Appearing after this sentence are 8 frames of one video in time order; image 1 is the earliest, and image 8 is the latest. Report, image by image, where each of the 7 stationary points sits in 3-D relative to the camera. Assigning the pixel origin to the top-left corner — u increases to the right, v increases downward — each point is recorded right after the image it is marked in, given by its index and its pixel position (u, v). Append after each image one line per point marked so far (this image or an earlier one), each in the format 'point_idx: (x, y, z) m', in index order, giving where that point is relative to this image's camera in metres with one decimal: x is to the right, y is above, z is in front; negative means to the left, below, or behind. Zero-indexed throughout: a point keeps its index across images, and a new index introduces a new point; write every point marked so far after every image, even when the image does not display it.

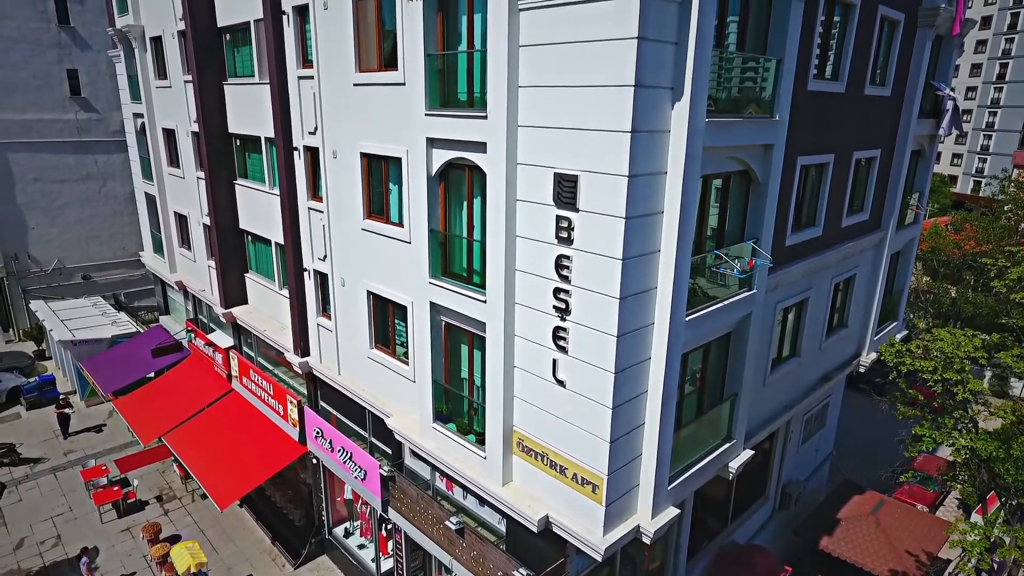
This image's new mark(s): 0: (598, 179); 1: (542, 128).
0: (+1.2, +1.4, +8.0) m
1: (+0.4, +2.3, +8.6) m
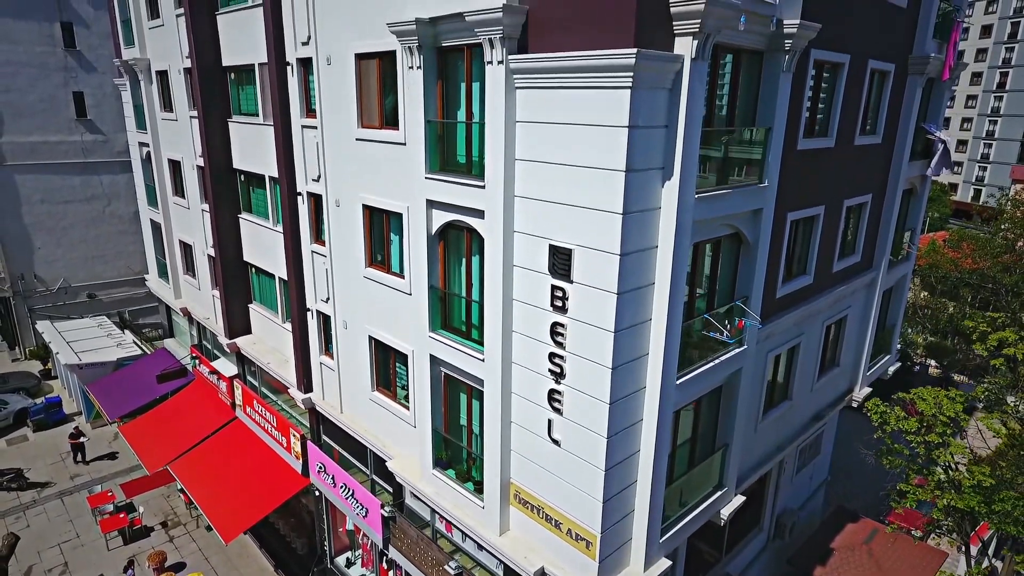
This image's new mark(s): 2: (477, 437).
0: (+1.1, +0.4, +8.4) m
1: (+0.4, +1.3, +8.9) m
2: (-0.7, -2.8, +11.3) m
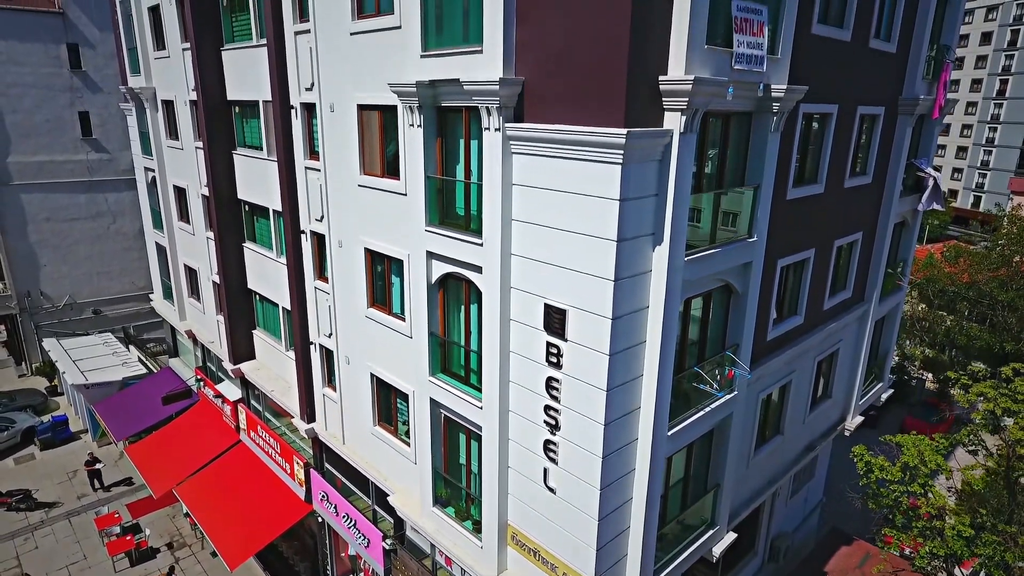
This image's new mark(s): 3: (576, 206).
0: (+1.1, -0.4, +8.7) m
1: (+0.3, +0.4, +9.2) m
2: (-0.7, -3.7, +11.6) m
3: (+0.9, +1.1, +8.4) m
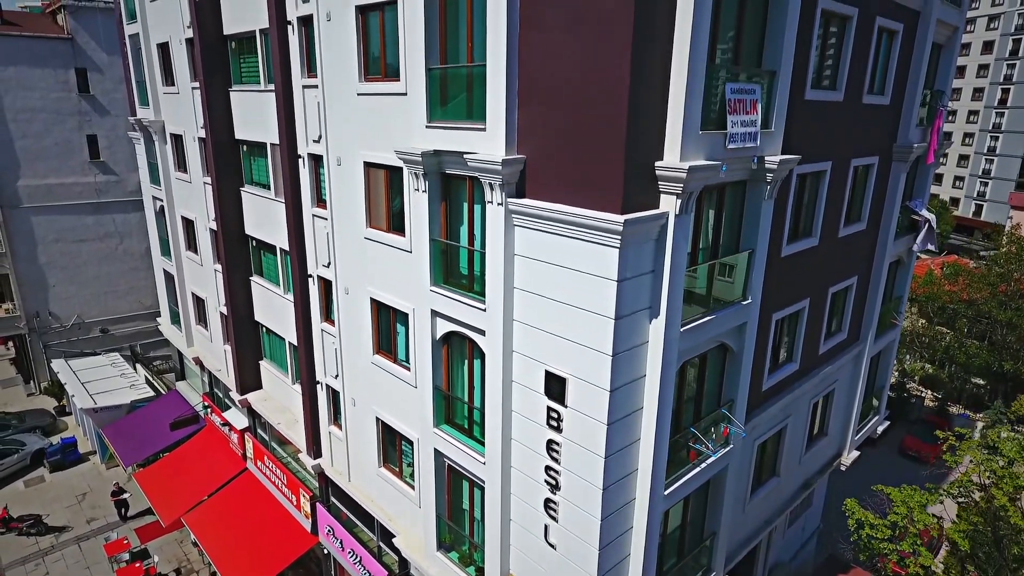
0: (+1.1, -1.5, +9.0) m
1: (+0.4, -0.7, +9.6) m
2: (-0.7, -4.7, +12.0) m
3: (+0.9, +0.1, +8.7) m
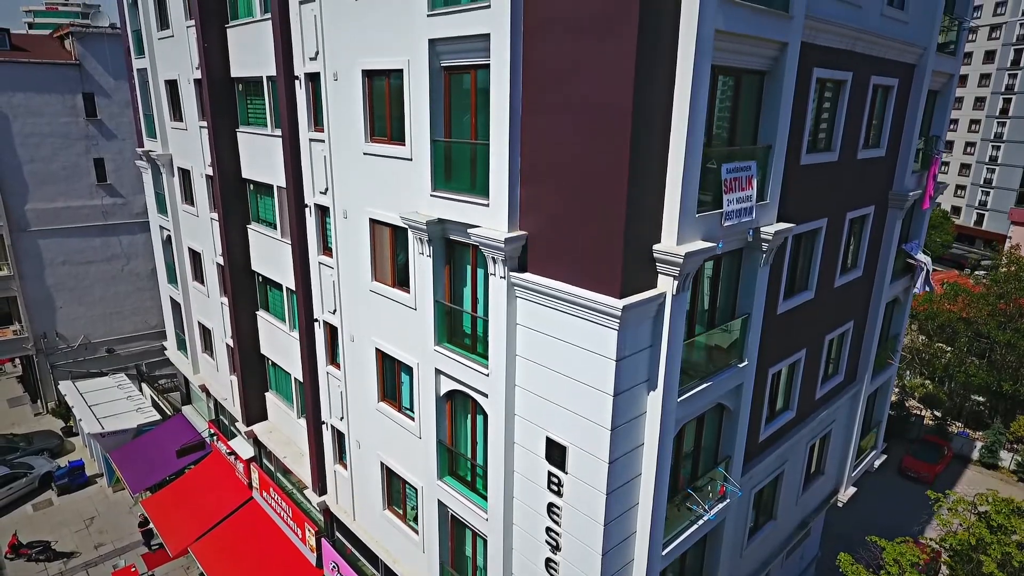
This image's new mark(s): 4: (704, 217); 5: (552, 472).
0: (+1.1, -2.6, +9.3) m
1: (+0.4, -1.8, +9.9) m
2: (-0.6, -5.8, +12.3) m
3: (+0.9, -1.0, +9.0) m
4: (+2.8, +1.0, +8.9) m
5: (+0.7, -3.0, +9.9) m
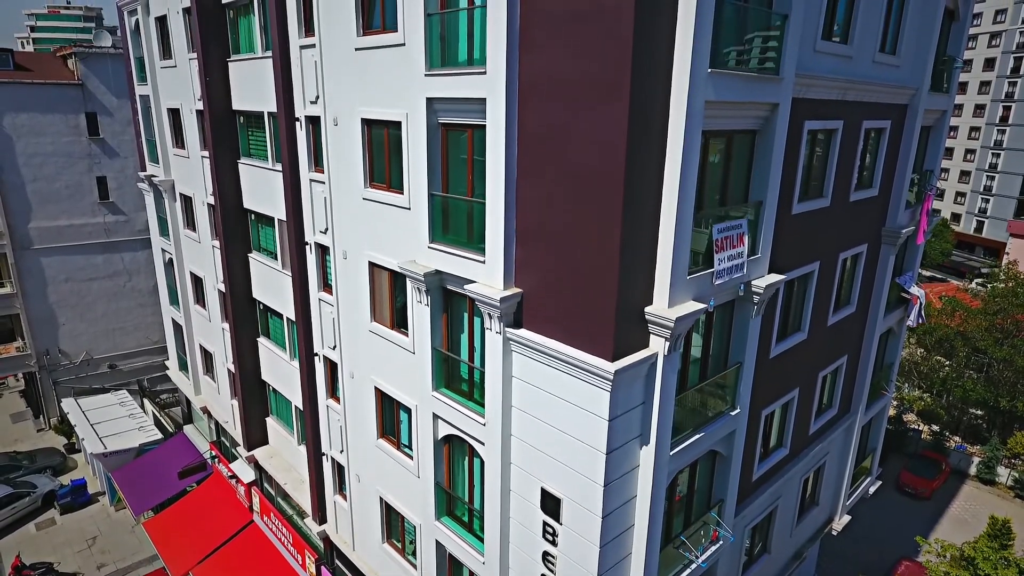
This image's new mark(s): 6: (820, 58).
0: (+1.0, -3.5, +9.5) m
1: (+0.3, -2.7, +10.1) m
2: (-0.7, -6.7, +12.5) m
3: (+0.9, -1.9, +9.2) m
4: (+2.8, +0.2, +9.0) m
5: (+0.6, -3.9, +10.1) m
6: (+5.5, +4.1, +10.6) m
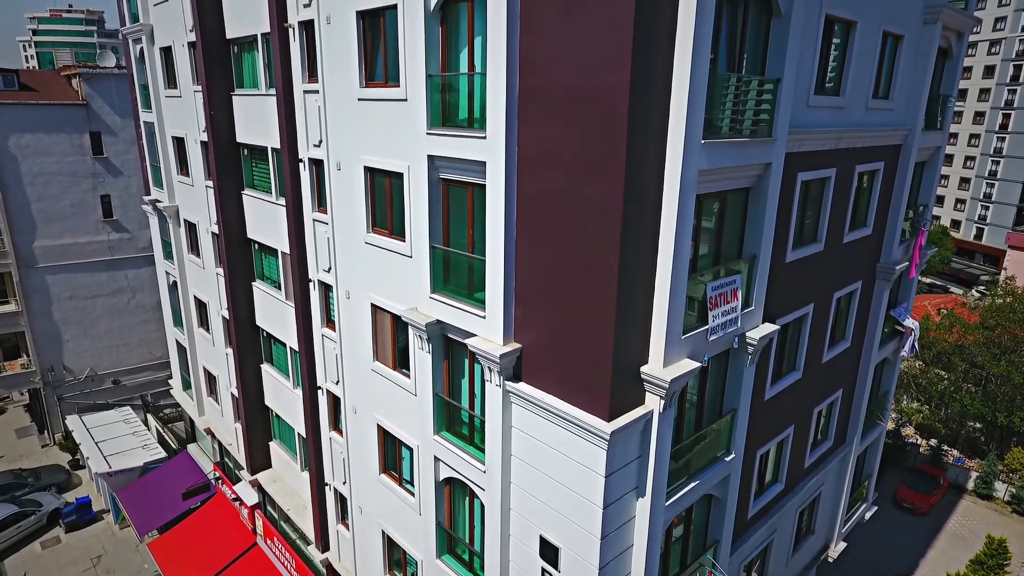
0: (+1.0, -4.4, +9.7) m
1: (+0.3, -3.6, +10.3) m
2: (-0.7, -7.6, +12.7) m
3: (+0.9, -2.8, +9.5) m
4: (+2.8, -0.7, +9.3) m
5: (+0.6, -4.8, +10.3) m
6: (+5.5, +3.2, +10.9) m
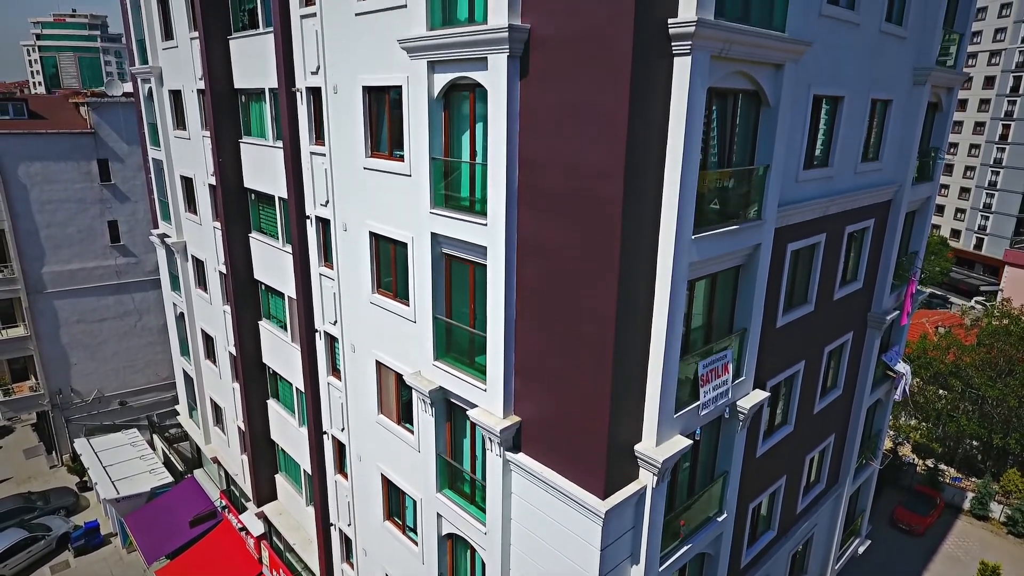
0: (+1.0, -5.7, +10.2) m
1: (+0.3, -4.8, +10.7) m
2: (-0.7, -8.9, +13.1) m
3: (+0.9, -4.1, +9.9) m
4: (+2.8, -2.0, +9.7) m
5: (+0.6, -6.1, +10.8) m
6: (+5.5, +1.9, +11.3) m
